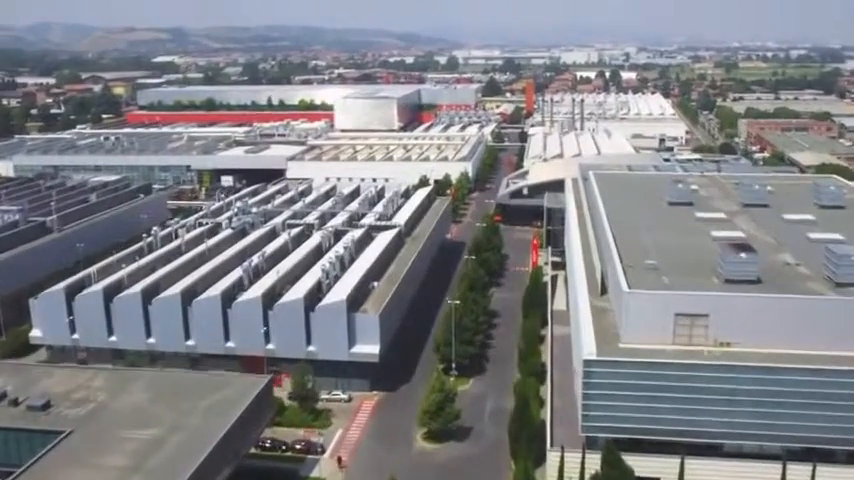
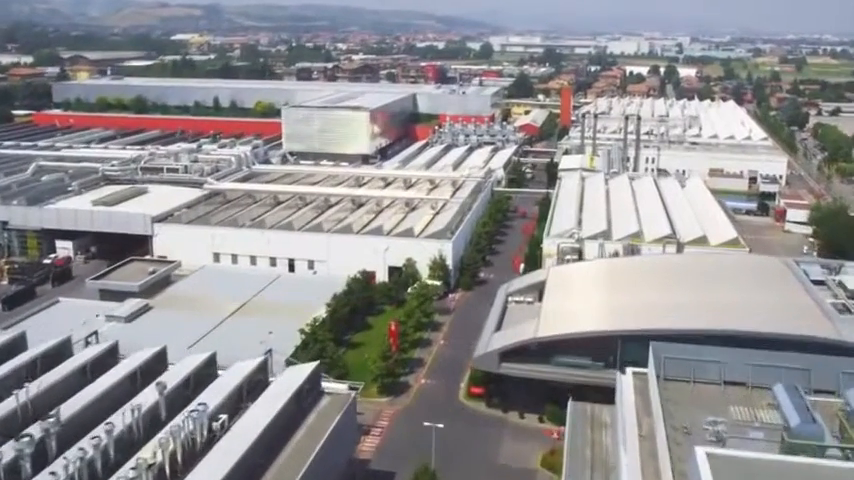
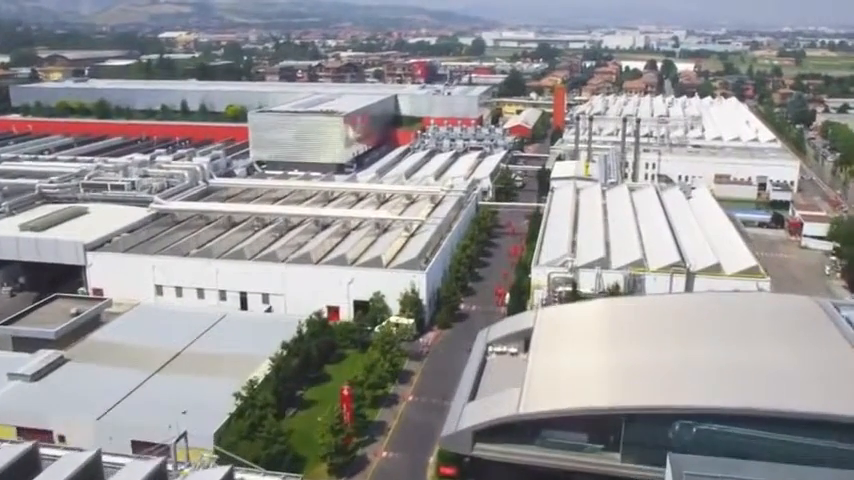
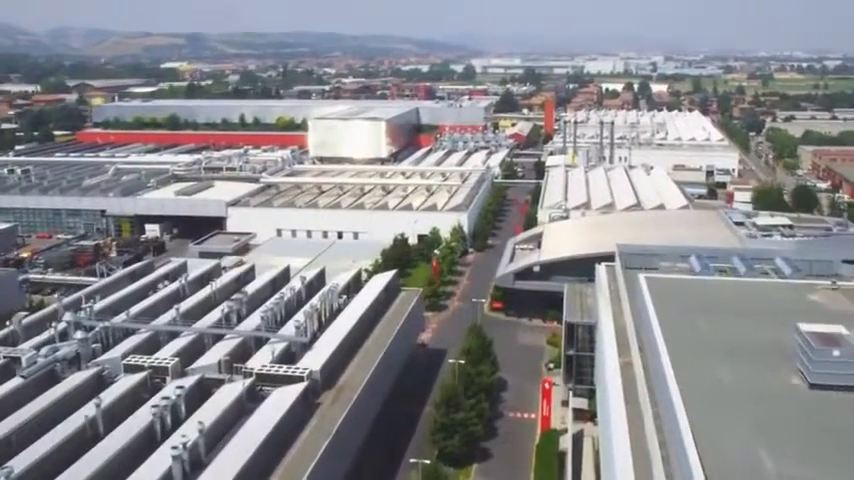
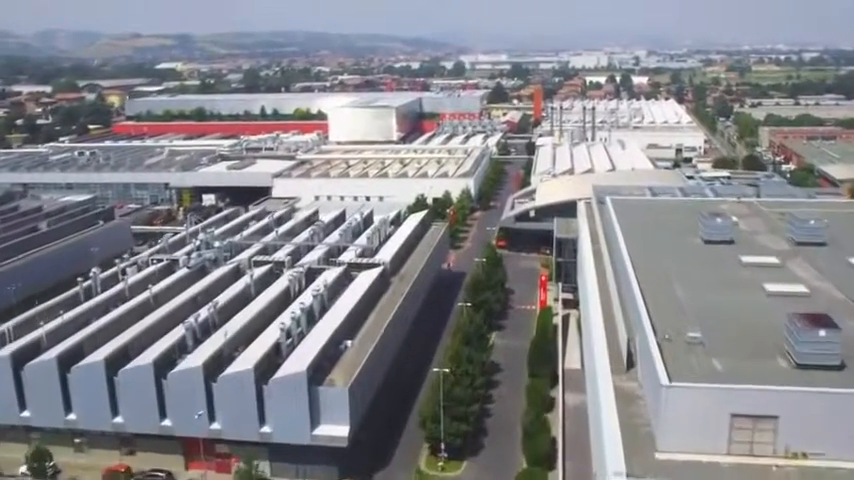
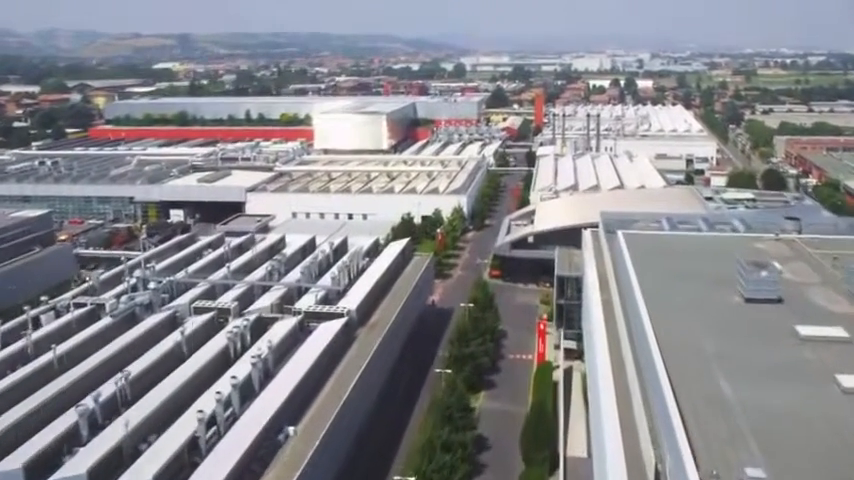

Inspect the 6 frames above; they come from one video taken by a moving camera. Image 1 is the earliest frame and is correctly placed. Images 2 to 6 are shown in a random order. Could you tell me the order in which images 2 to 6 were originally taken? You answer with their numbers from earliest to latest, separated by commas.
5, 6, 4, 2, 3
